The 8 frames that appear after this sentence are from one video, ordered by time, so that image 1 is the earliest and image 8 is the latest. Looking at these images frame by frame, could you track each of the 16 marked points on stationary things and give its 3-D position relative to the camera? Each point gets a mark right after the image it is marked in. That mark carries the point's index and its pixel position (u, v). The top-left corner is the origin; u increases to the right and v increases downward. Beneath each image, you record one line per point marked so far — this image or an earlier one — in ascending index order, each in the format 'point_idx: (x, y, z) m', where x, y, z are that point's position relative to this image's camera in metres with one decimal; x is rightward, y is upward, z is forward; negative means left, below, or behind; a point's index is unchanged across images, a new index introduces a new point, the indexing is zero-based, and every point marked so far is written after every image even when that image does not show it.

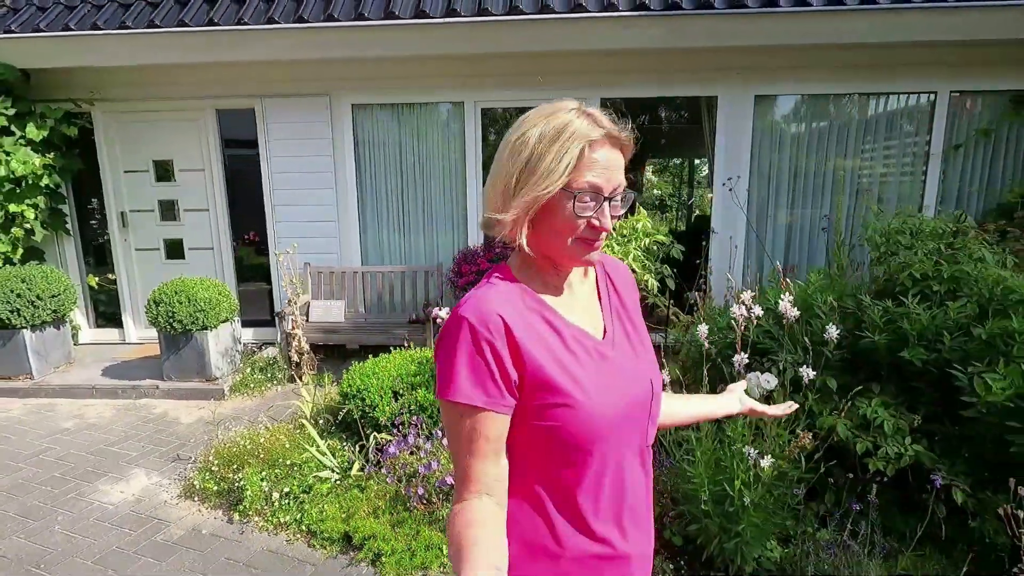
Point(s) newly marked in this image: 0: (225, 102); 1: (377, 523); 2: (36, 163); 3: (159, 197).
0: (-2.4, +1.6, +4.5) m
1: (-0.6, -1.0, +2.3) m
2: (-3.7, +1.0, +4.2) m
3: (-3.2, +0.8, +4.8) m
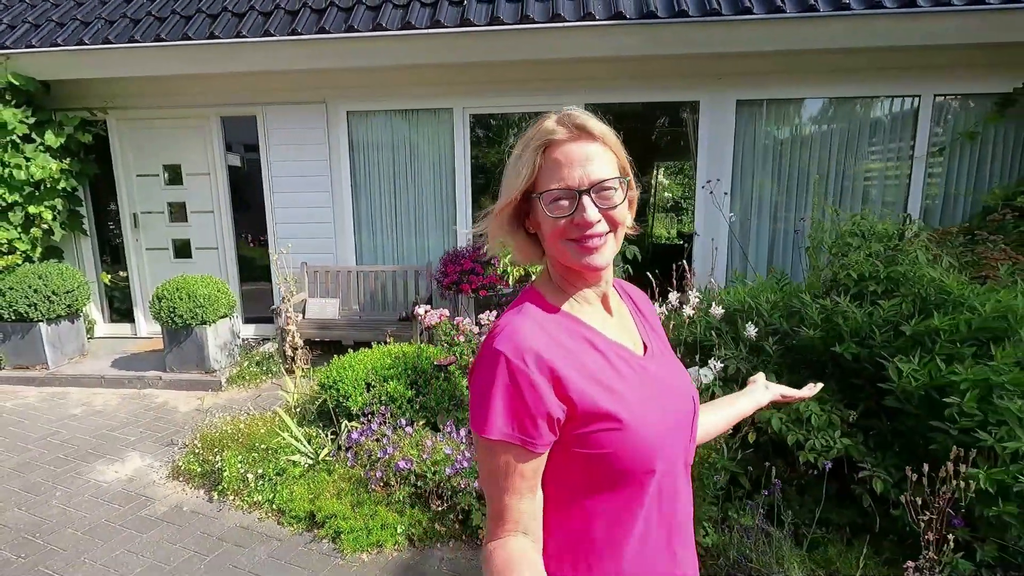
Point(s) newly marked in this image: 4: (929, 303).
0: (-2.5, +1.6, +4.7) m
1: (-0.8, -1.0, +2.5) m
2: (-3.9, +1.0, +4.5) m
3: (-3.3, +0.8, +5.0) m
4: (+1.7, -0.1, +2.2) m
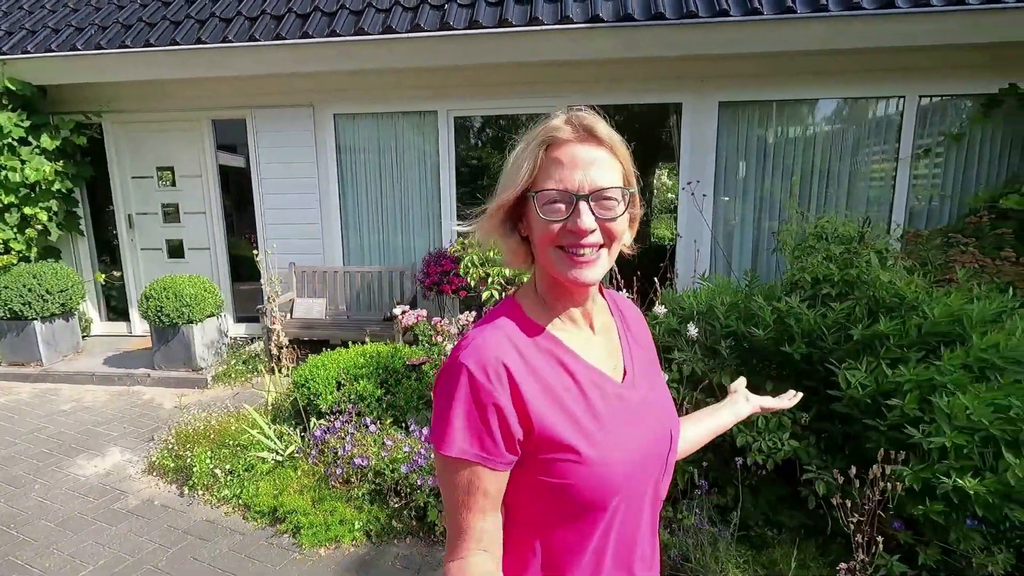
0: (-2.6, +1.6, +4.8) m
1: (-1.0, -1.0, +2.5) m
2: (-4.0, +1.0, +4.6) m
3: (-3.4, +0.8, +5.1) m
4: (+1.5, -0.1, +2.2) m
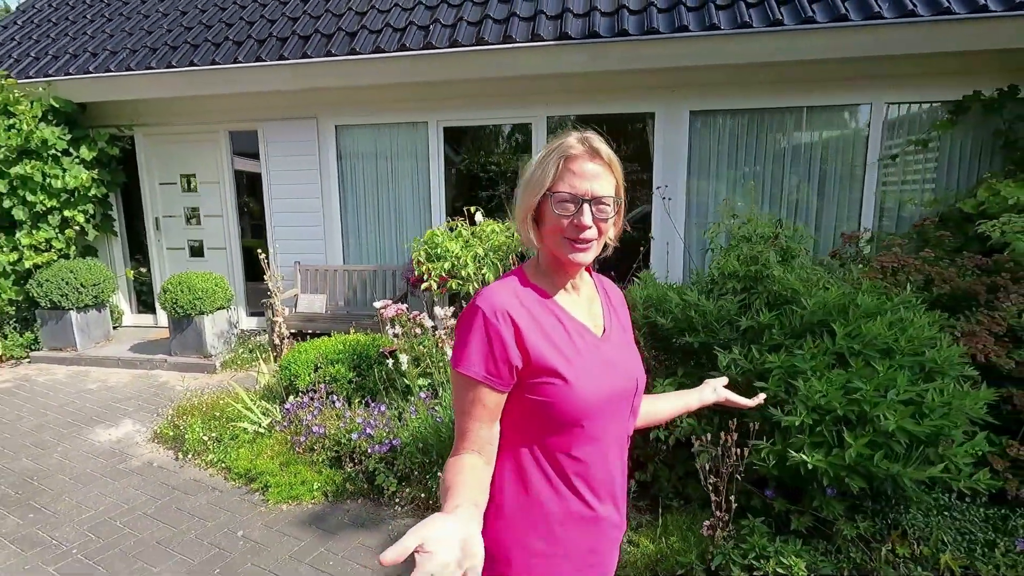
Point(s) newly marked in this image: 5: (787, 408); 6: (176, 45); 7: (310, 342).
0: (-2.8, +1.6, +5.3) m
1: (-1.3, -0.9, +2.9) m
2: (-4.1, +1.1, +5.2) m
3: (-3.5, +0.9, +5.7) m
4: (+1.2, -0.1, +2.4) m
5: (+1.0, -0.5, +2.0) m
6: (-3.2, +2.3, +5.1) m
7: (-1.4, -0.4, +3.8) m
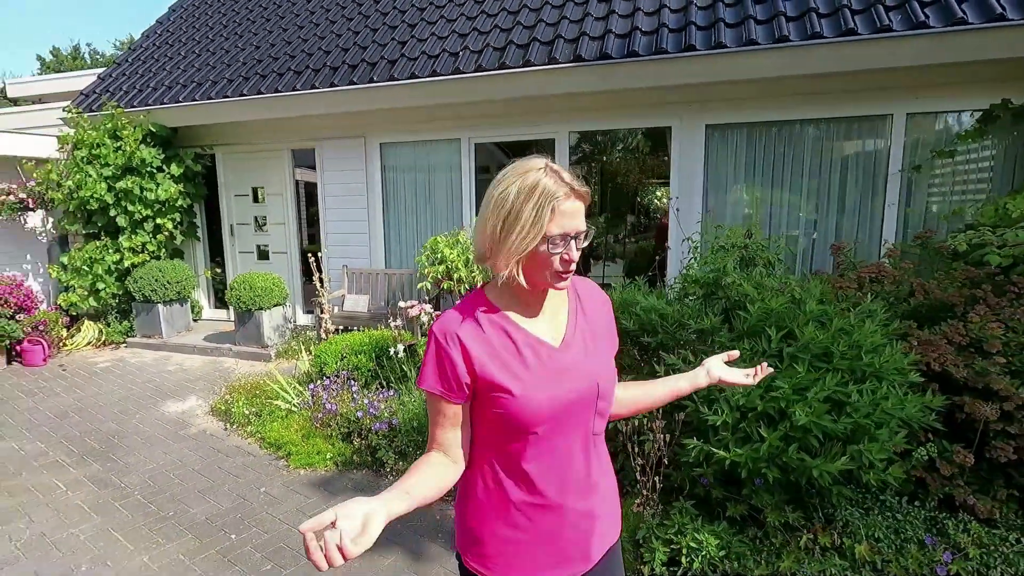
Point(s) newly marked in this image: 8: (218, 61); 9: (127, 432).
0: (-2.4, +1.6, +6.0) m
1: (-1.4, -0.9, +3.4) m
2: (-3.8, +1.1, +6.1) m
3: (-3.1, +0.9, +6.5) m
4: (+1.1, -0.1, +2.6) m
5: (+0.8, -0.5, +2.2) m
6: (-2.9, +2.3, +5.9) m
7: (-1.4, -0.4, +4.3) m
8: (-3.5, +2.7, +6.4) m
9: (-2.7, -1.0, +3.7) m
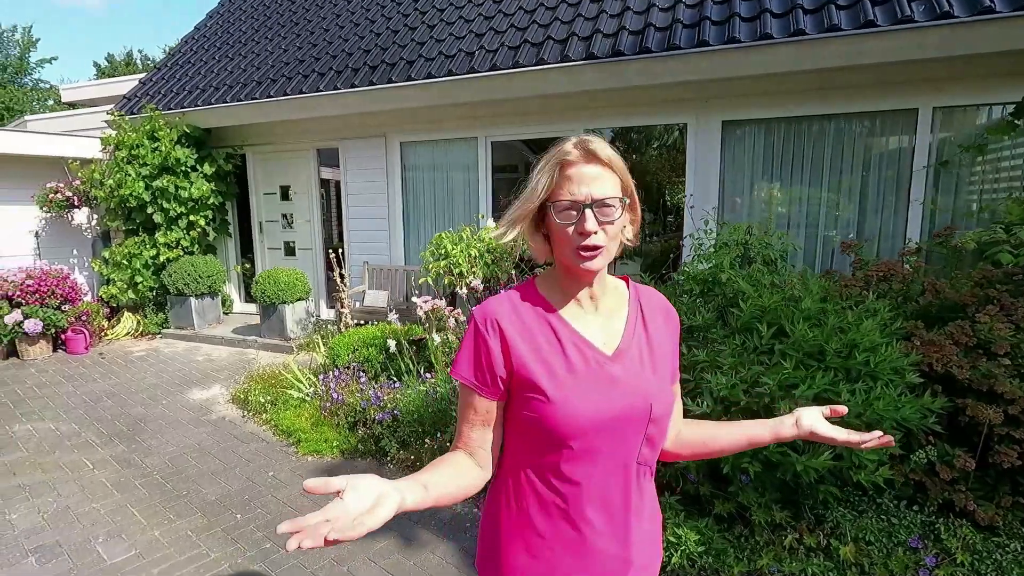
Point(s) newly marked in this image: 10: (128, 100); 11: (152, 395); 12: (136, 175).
0: (-2.2, +1.7, +6.2) m
1: (-1.4, -0.9, +3.5) m
2: (-3.6, +1.2, +6.3) m
3: (-2.9, +1.0, +6.7) m
4: (+1.0, -0.1, +2.6) m
5: (+0.8, -0.5, +2.2) m
6: (-2.7, +2.4, +6.1) m
7: (-1.3, -0.3, +4.5) m
8: (-3.3, +2.8, +6.6) m
9: (-2.7, -1.0, +4.0) m
10: (-5.0, +2.5, +7.0) m
11: (-3.0, -0.9, +4.4) m
12: (-4.3, +1.3, +6.1) m
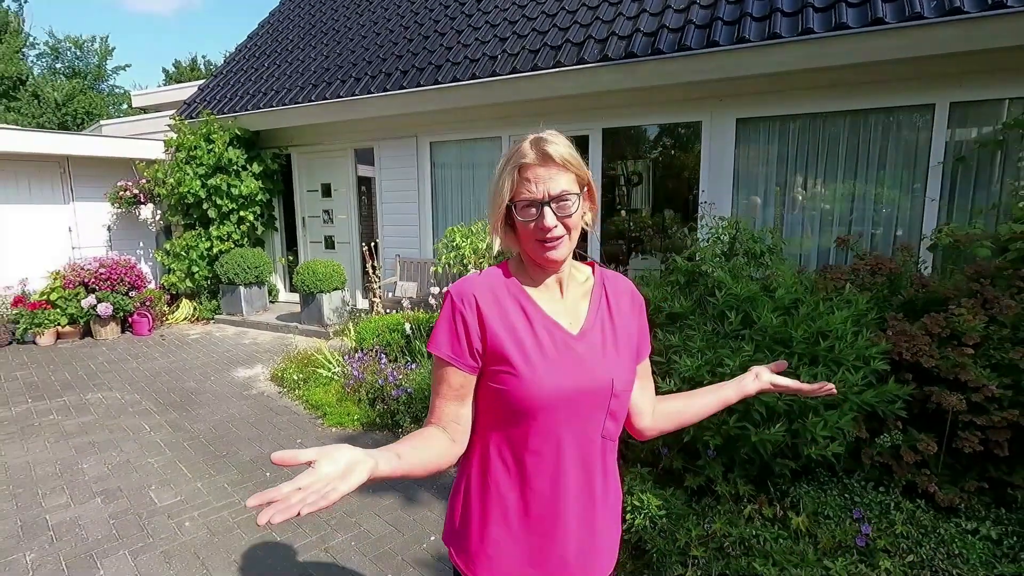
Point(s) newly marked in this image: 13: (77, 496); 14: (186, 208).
0: (-1.9, +1.8, +6.6) m
1: (-1.3, -0.8, +3.9) m
2: (-3.3, +1.3, +6.9) m
3: (-2.5, +1.1, +7.2) m
4: (+1.0, 0.0, +2.7) m
5: (+0.7, -0.4, +2.4) m
6: (-2.4, +2.5, +6.5) m
7: (-1.2, -0.3, +4.8) m
8: (-2.9, +2.9, +7.1) m
9: (-2.6, -0.9, +4.4) m
10: (-4.6, +2.6, +7.6) m
11: (-2.8, -0.8, +4.9) m
12: (-4.0, +1.4, +6.7) m
13: (-2.3, -1.1, +2.9) m
14: (-4.3, +1.0, +7.0) m
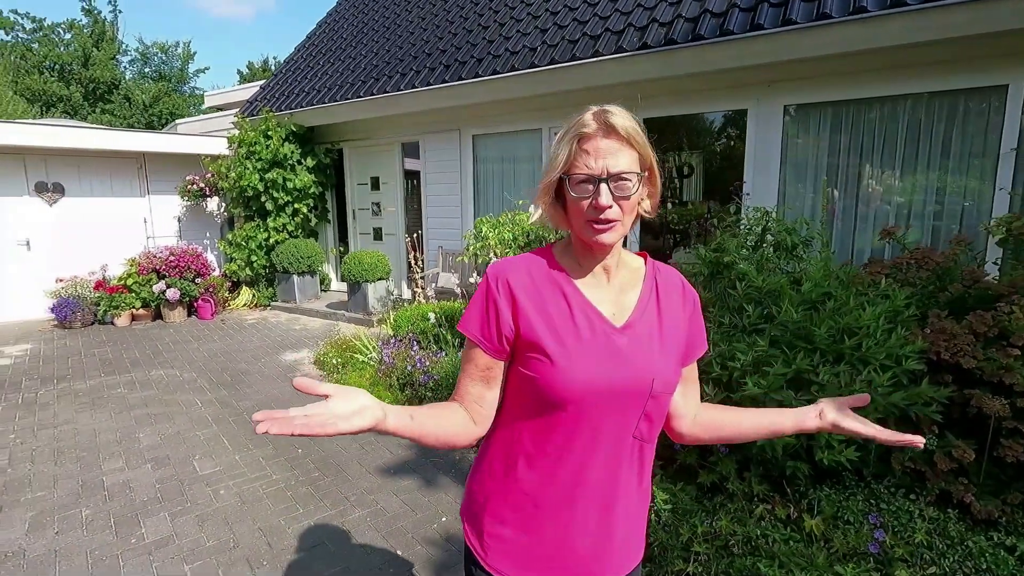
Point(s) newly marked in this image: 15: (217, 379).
0: (-1.4, +1.9, +6.8) m
1: (-1.1, -0.7, +4.0) m
2: (-2.7, +1.5, +7.2) m
3: (-2.0, +1.2, +7.4) m
4: (+1.1, 0.0, +2.6) m
5: (+0.7, -0.4, +2.3) m
6: (-1.8, +2.6, +6.7) m
7: (-0.8, -0.2, +4.9) m
8: (-2.3, +3.1, +7.4) m
9: (-2.3, -0.7, +4.7) m
10: (-3.9, +2.8, +8.1) m
11: (-2.5, -0.6, +5.2) m
12: (-3.4, +1.6, +7.1) m
13: (-2.2, -1.0, +3.1) m
14: (-3.7, +1.2, +7.4) m
15: (-2.5, -0.8, +4.5) m
